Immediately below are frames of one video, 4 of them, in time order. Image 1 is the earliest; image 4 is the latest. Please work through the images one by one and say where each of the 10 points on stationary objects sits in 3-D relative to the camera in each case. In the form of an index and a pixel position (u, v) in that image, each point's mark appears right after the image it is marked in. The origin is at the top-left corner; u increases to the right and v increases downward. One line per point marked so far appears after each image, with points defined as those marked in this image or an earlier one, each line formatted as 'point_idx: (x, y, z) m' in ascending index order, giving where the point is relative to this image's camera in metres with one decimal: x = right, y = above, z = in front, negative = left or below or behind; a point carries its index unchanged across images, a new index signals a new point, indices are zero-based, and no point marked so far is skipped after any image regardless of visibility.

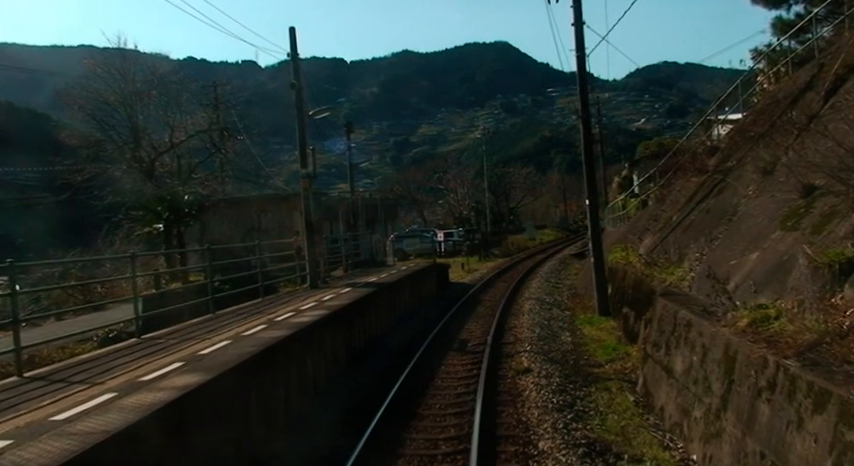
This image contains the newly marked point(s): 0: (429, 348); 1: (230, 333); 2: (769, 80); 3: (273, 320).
0: (+0.1, -2.2, +14.6) m
1: (-2.4, -1.2, +9.2) m
2: (+8.3, +3.7, +18.7) m
3: (-2.1, -1.2, +10.4) m
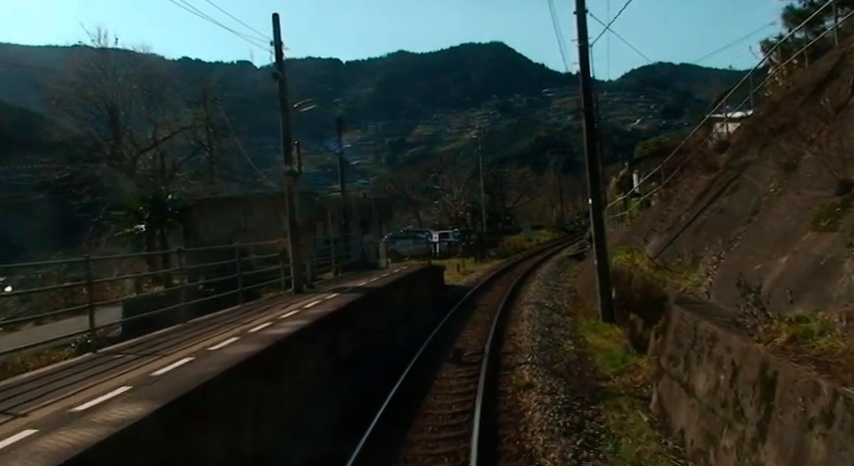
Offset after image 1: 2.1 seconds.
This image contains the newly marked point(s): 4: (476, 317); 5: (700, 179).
0: (-0.1, -2.2, +13.6) m
1: (-2.5, -1.2, +8.2) m
2: (+8.2, +3.7, +17.7) m
3: (-2.2, -1.2, +9.4) m
4: (+1.3, -2.2, +19.7) m
5: (+6.2, +1.2, +17.5) m
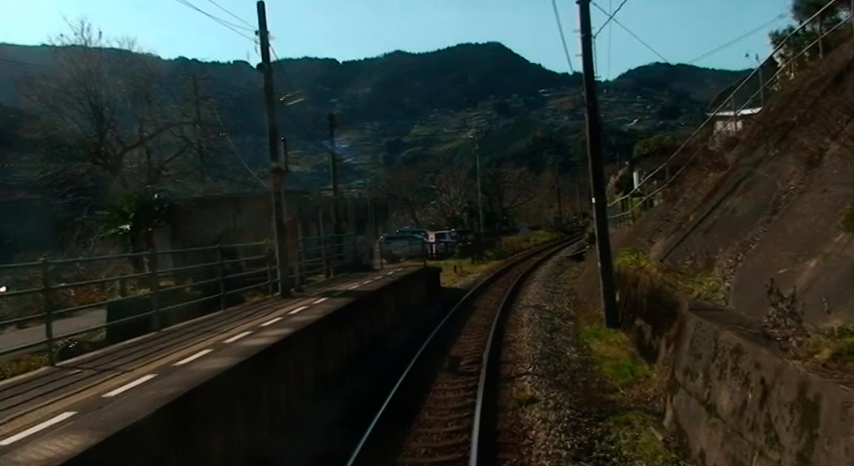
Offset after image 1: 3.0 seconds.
0: (-0.2, -2.2, +12.8) m
1: (-2.5, -1.2, +7.4) m
2: (+8.1, +3.7, +17.0) m
3: (-2.3, -1.2, +8.6) m
4: (+1.1, -2.2, +18.9) m
5: (+6.1, +1.2, +16.8) m
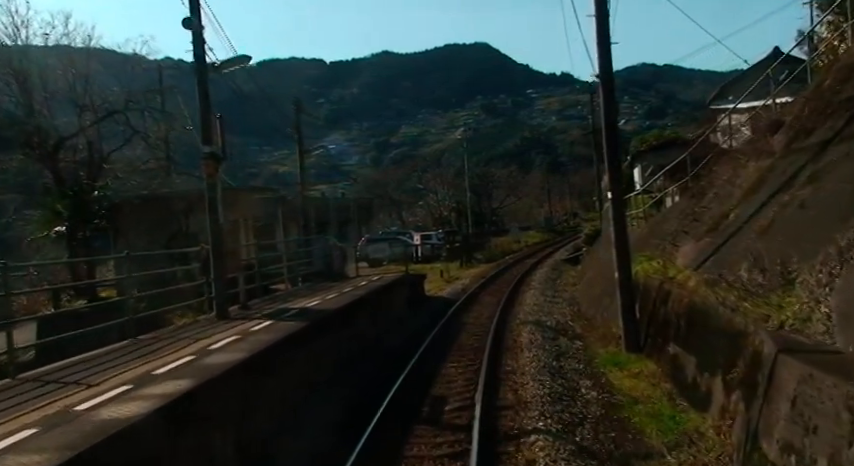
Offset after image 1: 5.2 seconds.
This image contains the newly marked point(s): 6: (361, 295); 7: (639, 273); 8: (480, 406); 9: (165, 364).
0: (-0.5, -2.3, +9.8) m
1: (-2.8, -1.3, +4.4) m
2: (+7.7, +3.7, +14.1) m
3: (-2.5, -1.3, +5.6) m
4: (+0.7, -2.2, +15.9) m
5: (+5.7, +1.2, +13.9) m
6: (-1.3, -1.3, +14.9) m
7: (+4.0, -0.7, +14.5) m
8: (+0.6, -2.1, +8.6) m
9: (-2.5, -1.3, +7.6) m
